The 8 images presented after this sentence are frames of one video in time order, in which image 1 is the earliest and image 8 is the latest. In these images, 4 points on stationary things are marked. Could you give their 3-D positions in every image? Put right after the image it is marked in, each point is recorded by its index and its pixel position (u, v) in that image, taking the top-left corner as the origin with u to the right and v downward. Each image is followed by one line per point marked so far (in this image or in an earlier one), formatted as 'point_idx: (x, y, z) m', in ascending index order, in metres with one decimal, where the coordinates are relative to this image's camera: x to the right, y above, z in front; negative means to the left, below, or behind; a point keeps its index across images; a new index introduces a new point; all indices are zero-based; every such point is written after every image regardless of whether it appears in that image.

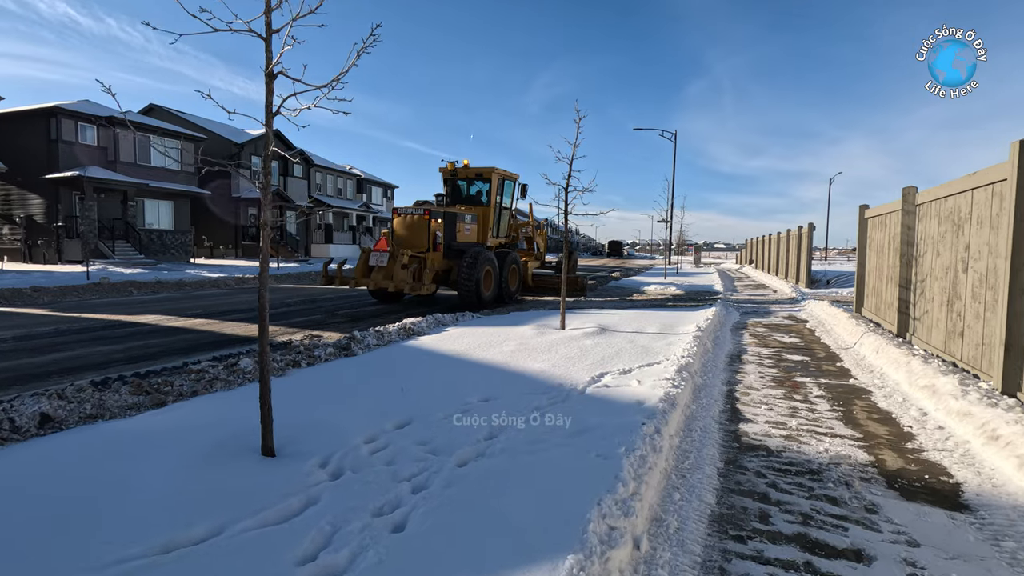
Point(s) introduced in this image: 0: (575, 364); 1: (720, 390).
0: (+0.7, -0.8, +6.0) m
1: (+2.0, -1.0, +5.2) m
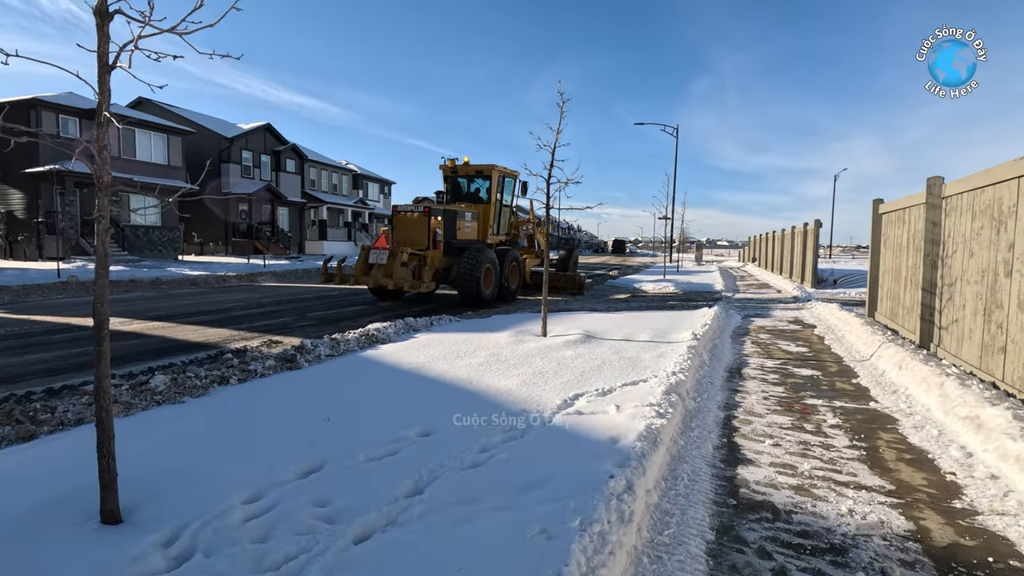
0: (+0.3, -0.9, +5.1) m
1: (+1.6, -1.0, +4.3) m
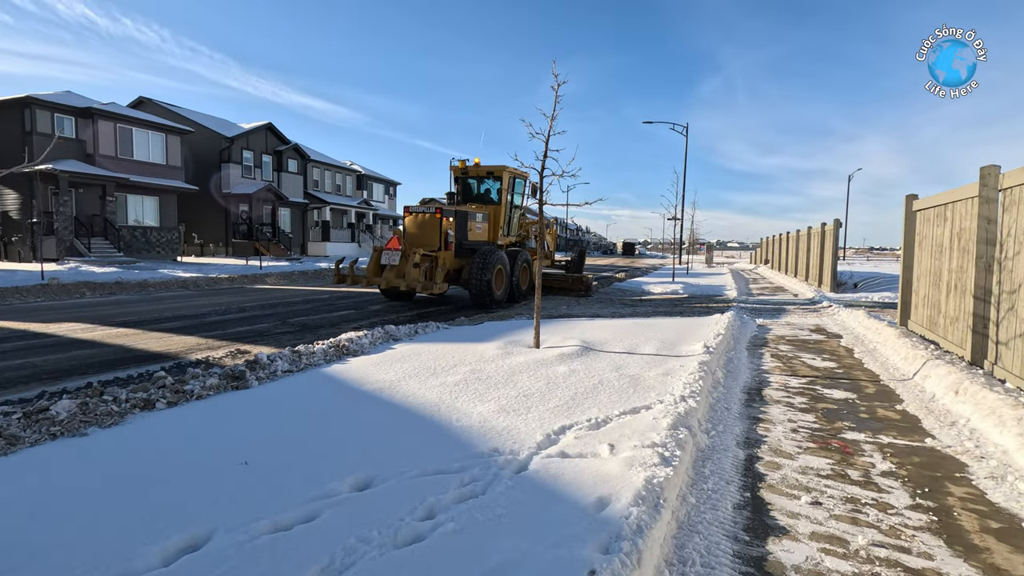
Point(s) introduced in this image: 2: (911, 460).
0: (+0.2, -0.9, +4.3) m
1: (+1.4, -1.1, +3.5) m
2: (+2.5, -1.1, +3.4) m
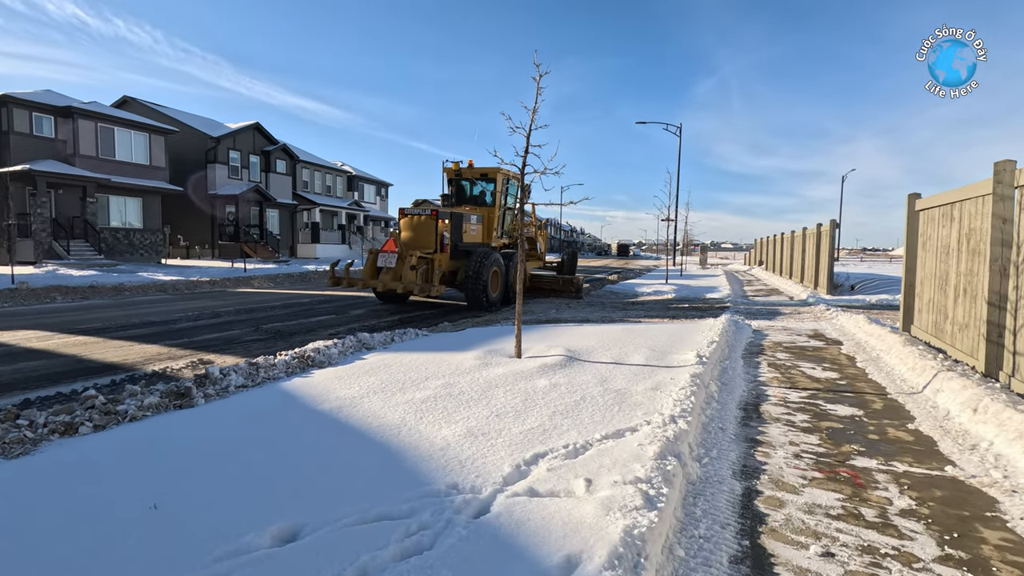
0: (-0.1, -1.0, +3.8) m
1: (+1.2, -1.2, +3.0) m
2: (+2.3, -1.1, +3.0) m
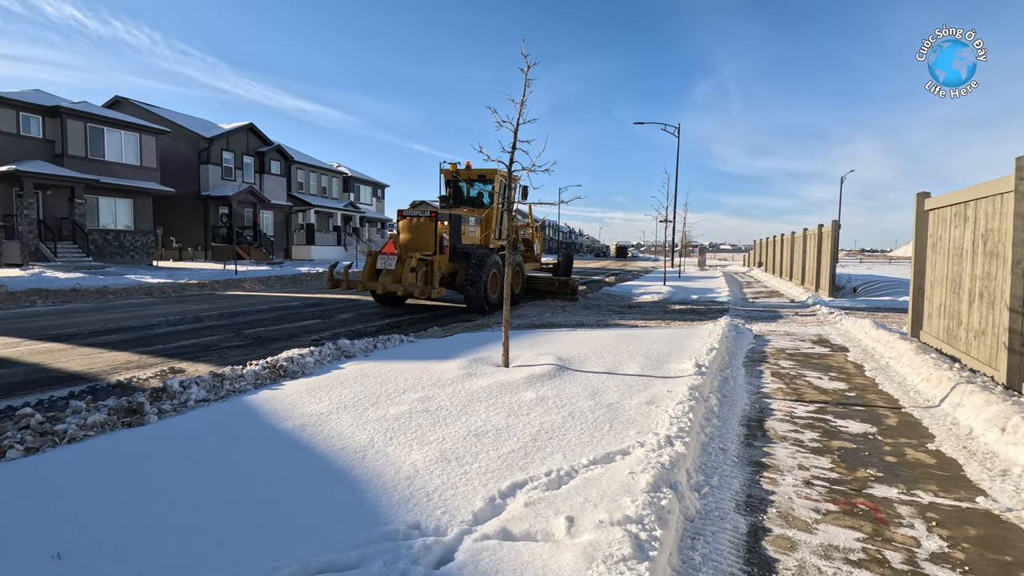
0: (-0.2, -1.1, +3.4) m
1: (+1.1, -1.2, +2.6) m
2: (+2.2, -1.2, +2.6) m
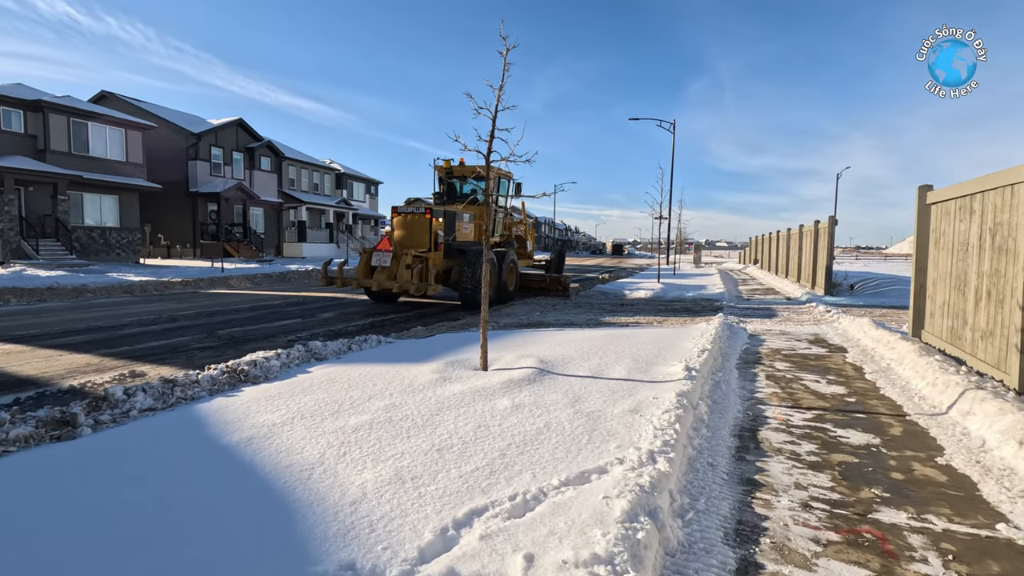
0: (-0.4, -1.0, +3.1) m
1: (+0.9, -1.2, +2.3) m
2: (+2.0, -1.2, +2.3) m
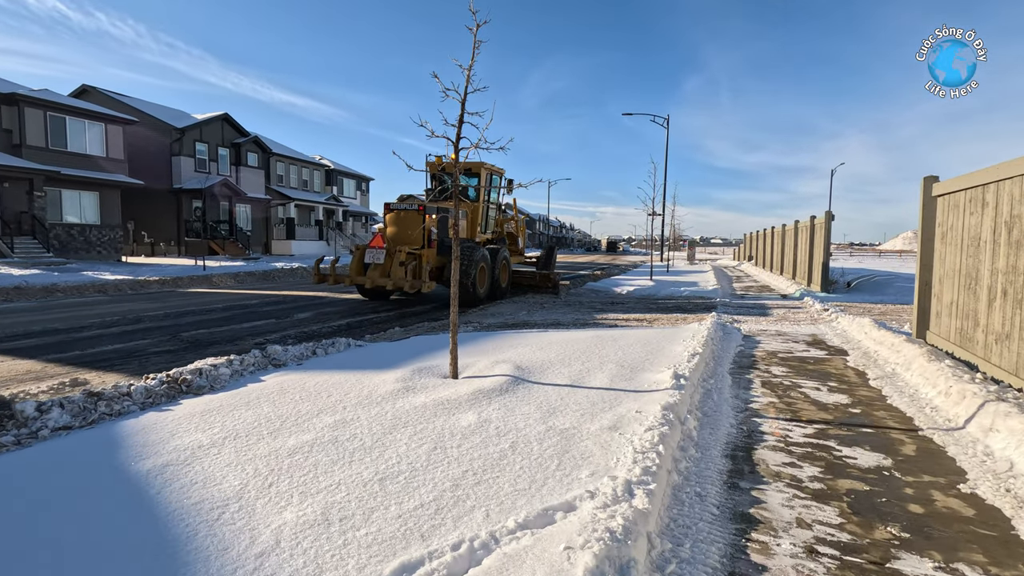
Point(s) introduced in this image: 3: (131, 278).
0: (-0.6, -1.1, +2.6) m
1: (+0.6, -1.2, +1.8) m
2: (+1.8, -1.2, +1.8) m
3: (-13.3, +0.3, +18.8) m
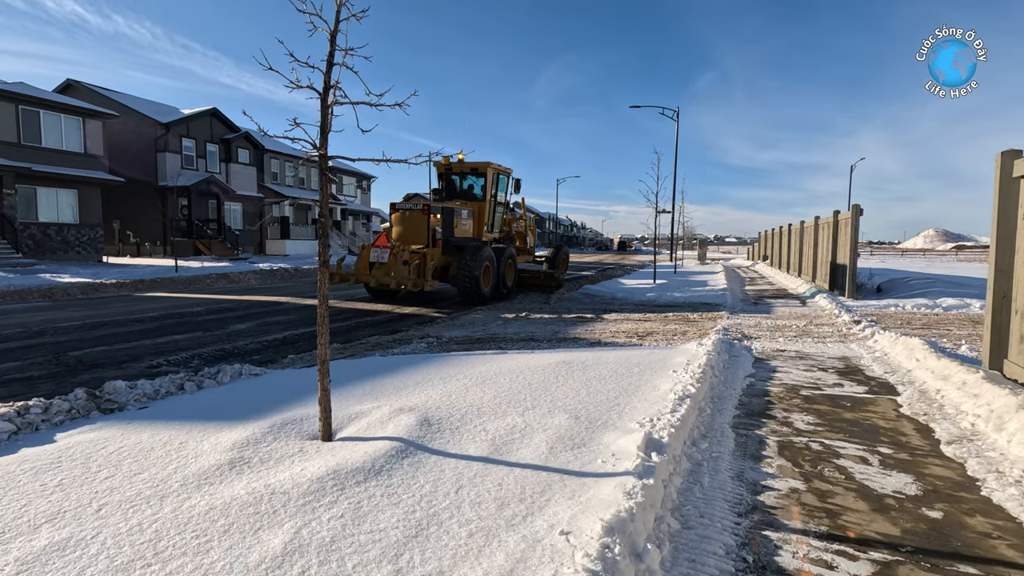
0: (-1.4, -1.2, +1.0) m
1: (-0.1, -1.3, +0.2) m
2: (+1.0, -1.3, +0.1) m
3: (-13.6, +0.2, +17.5) m
